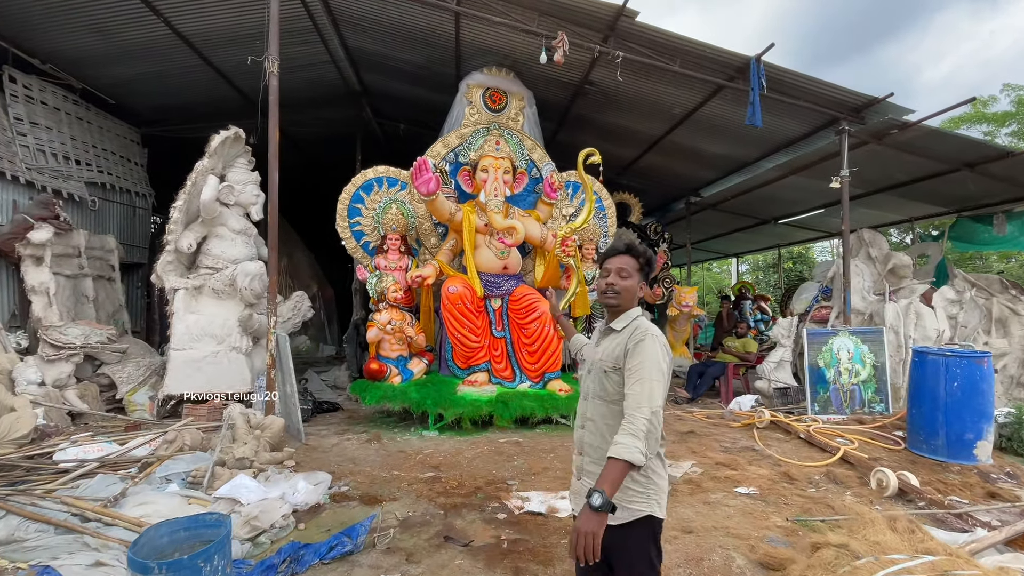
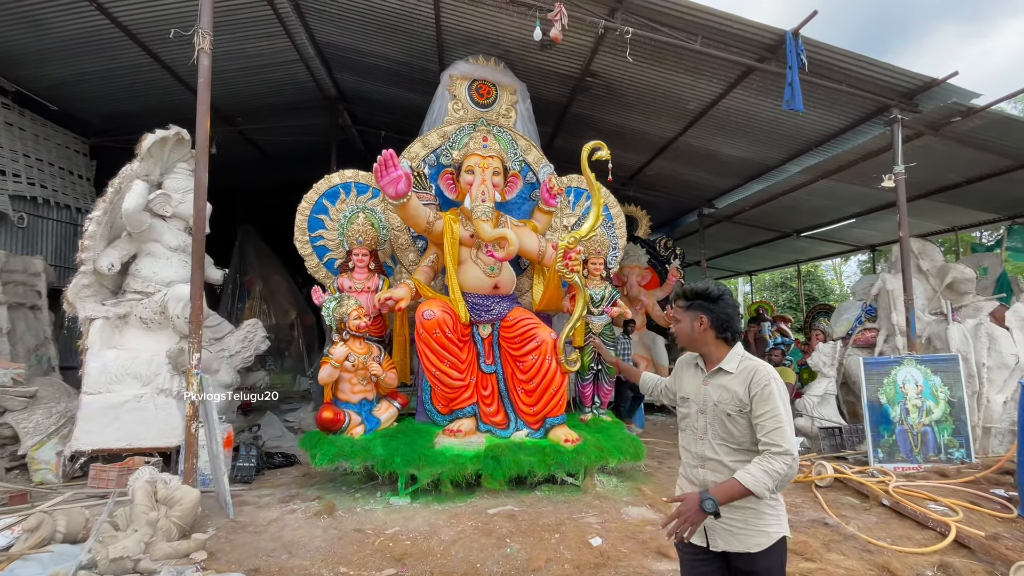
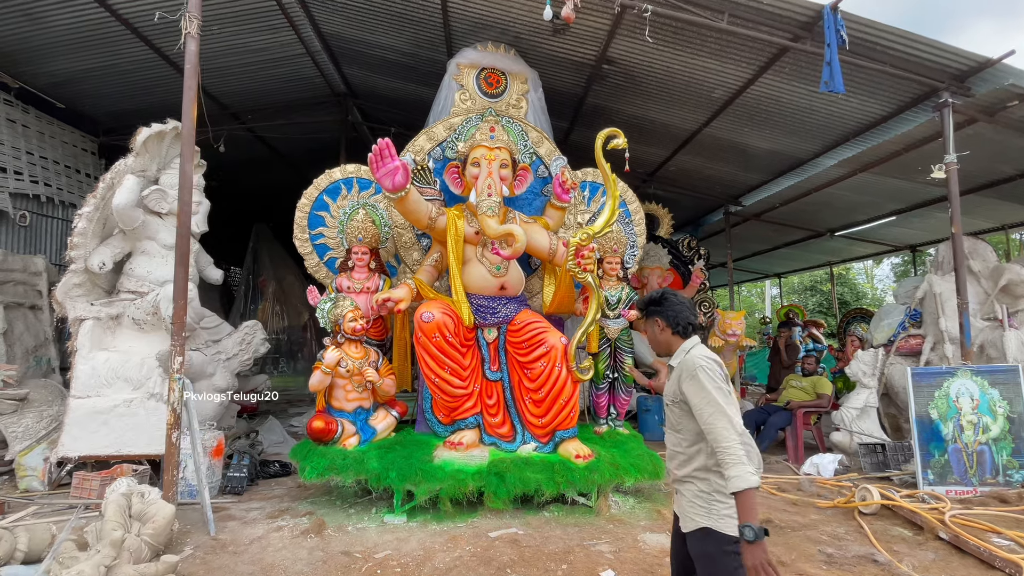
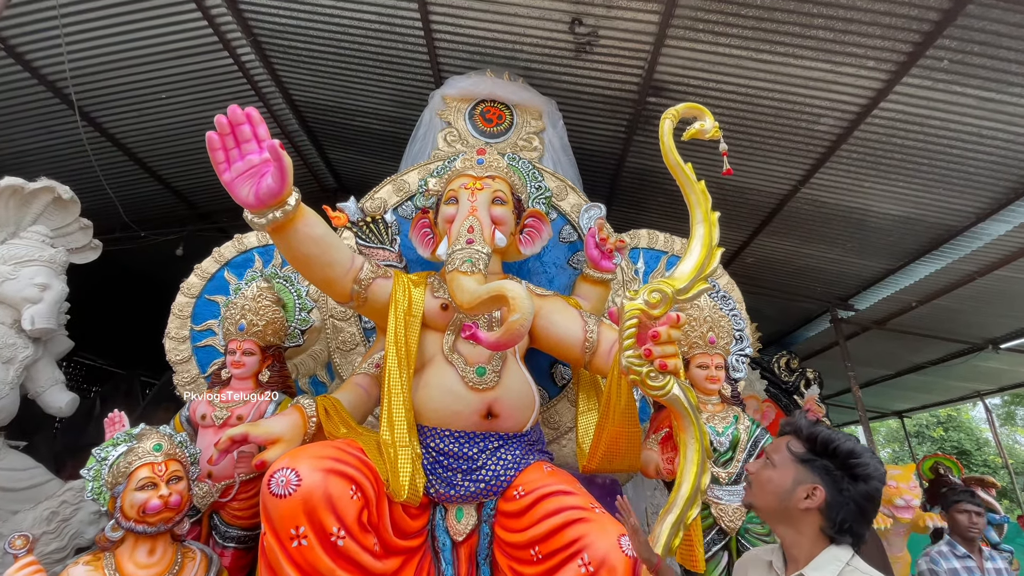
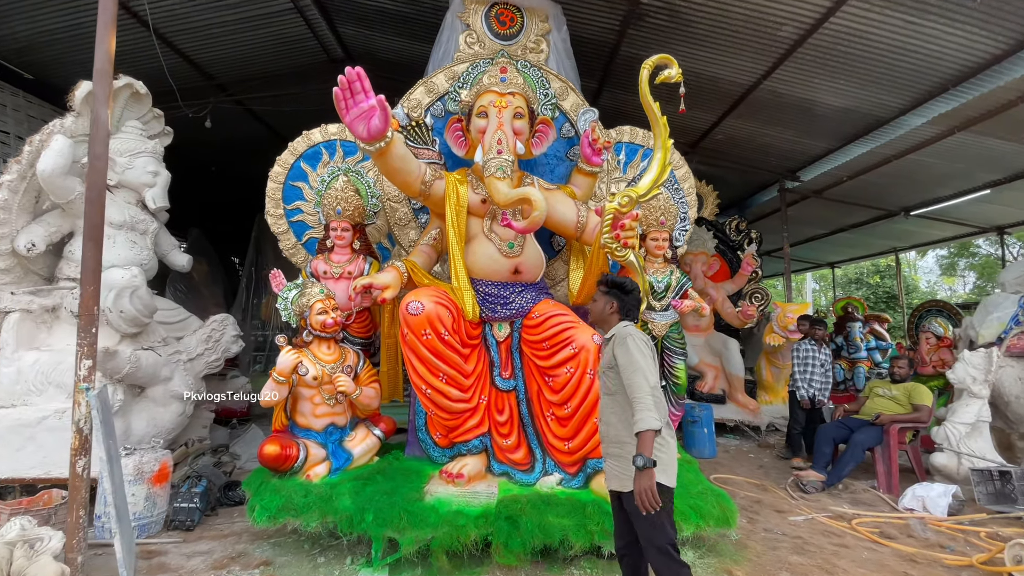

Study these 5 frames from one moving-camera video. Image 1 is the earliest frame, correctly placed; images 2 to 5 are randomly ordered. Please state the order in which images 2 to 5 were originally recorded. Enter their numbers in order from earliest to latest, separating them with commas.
2, 3, 5, 4
